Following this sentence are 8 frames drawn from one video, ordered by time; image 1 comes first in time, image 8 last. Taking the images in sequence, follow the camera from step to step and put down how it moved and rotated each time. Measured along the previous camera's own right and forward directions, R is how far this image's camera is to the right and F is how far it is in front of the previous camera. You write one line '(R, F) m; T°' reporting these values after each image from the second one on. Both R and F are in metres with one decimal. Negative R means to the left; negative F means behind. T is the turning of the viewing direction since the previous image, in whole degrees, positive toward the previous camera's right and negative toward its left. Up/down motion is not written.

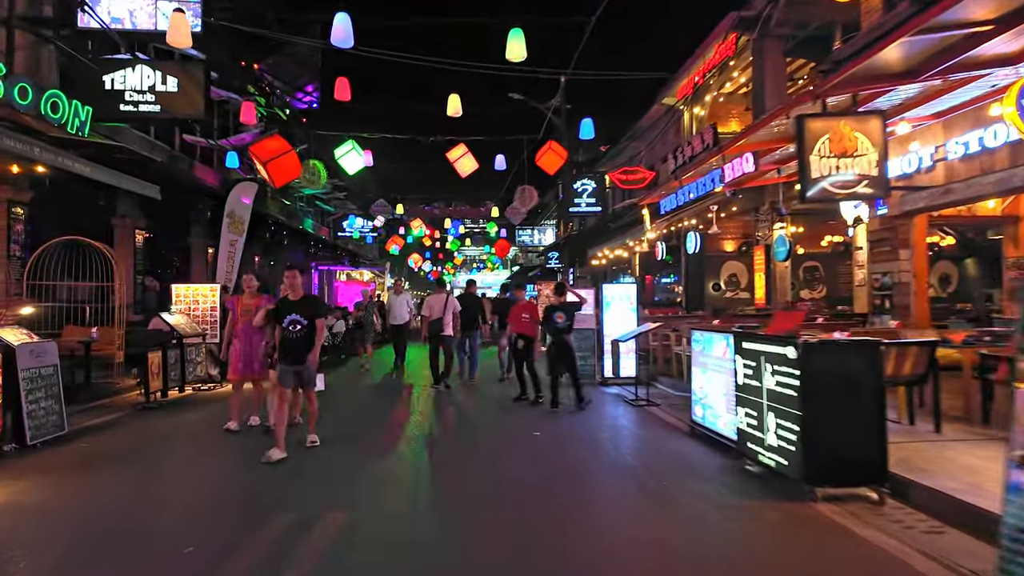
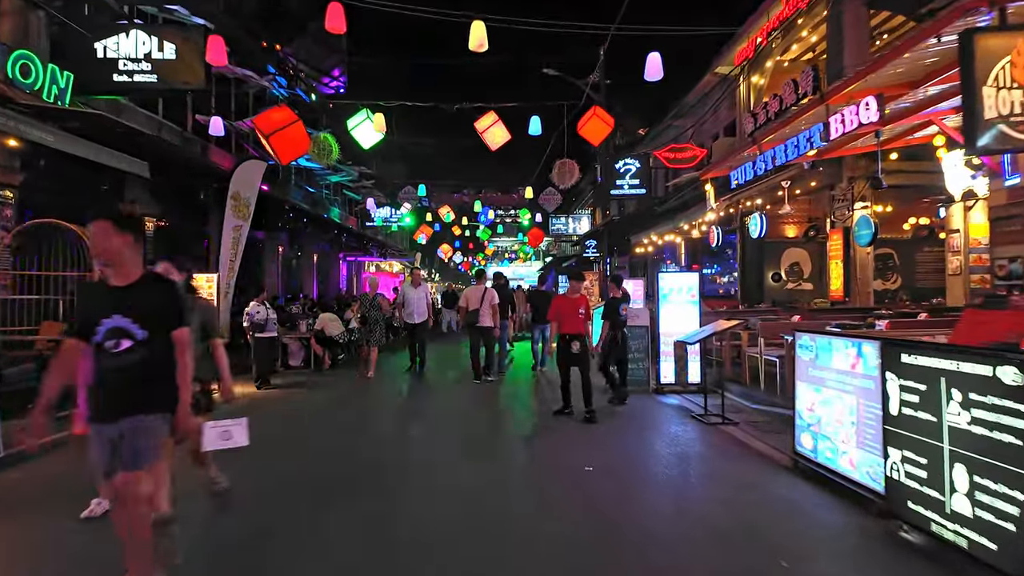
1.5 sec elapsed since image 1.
(-0.1, +1.7) m; -3°
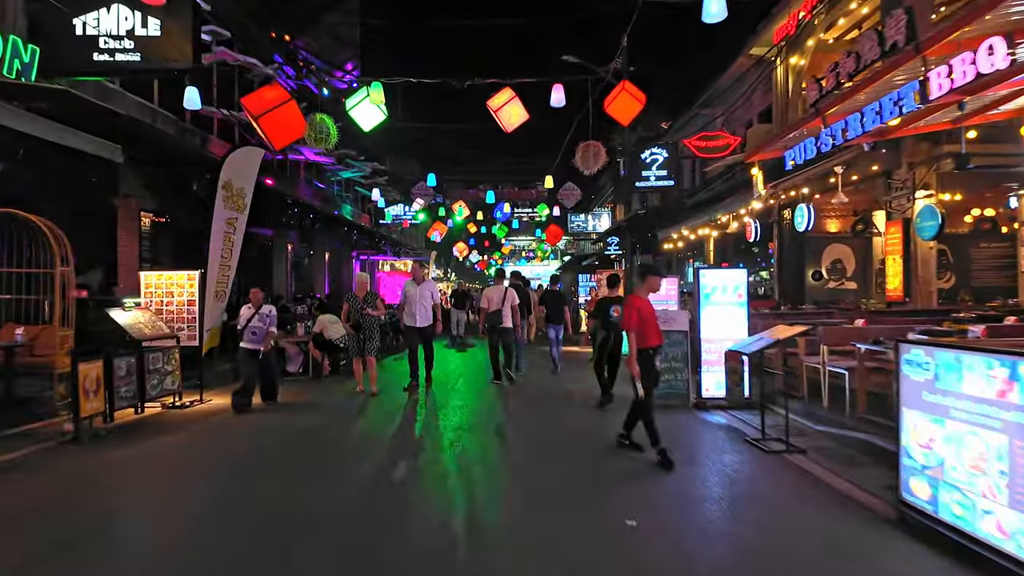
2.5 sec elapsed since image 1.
(0.0, +1.2) m; -2°
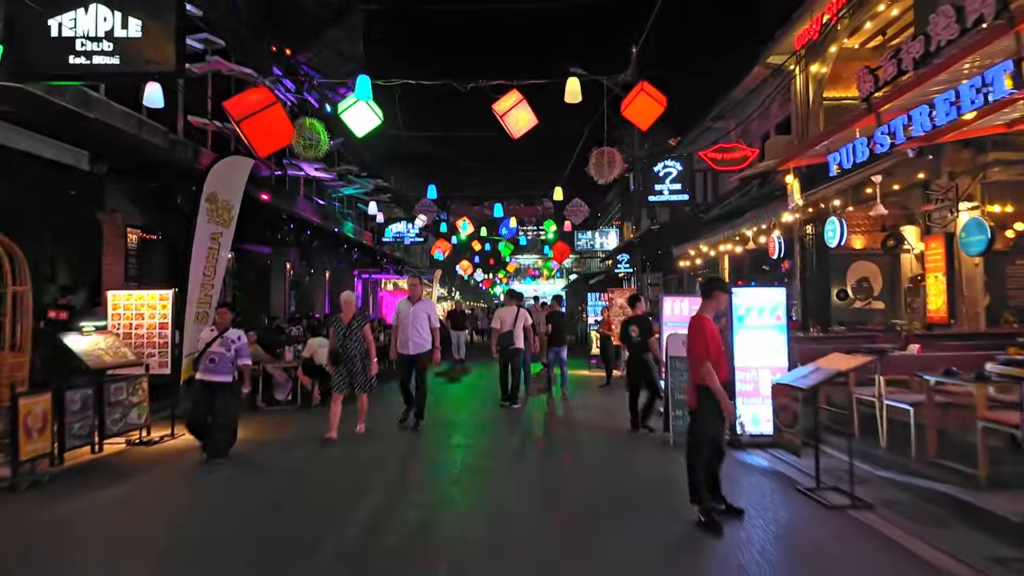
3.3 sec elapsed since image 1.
(-0.1, +0.9) m; 0°
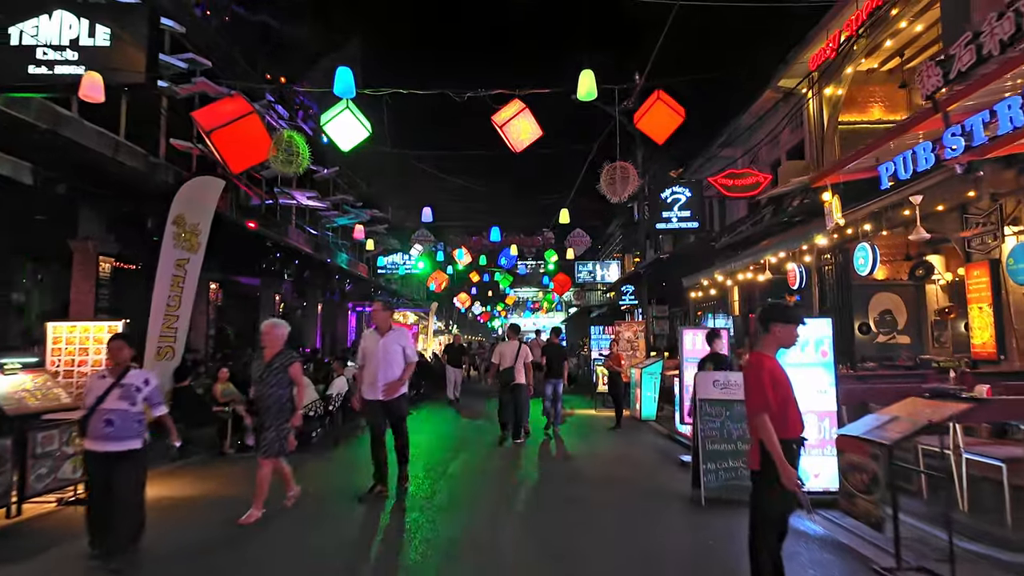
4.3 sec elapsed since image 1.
(0.0, +1.0) m; 0°
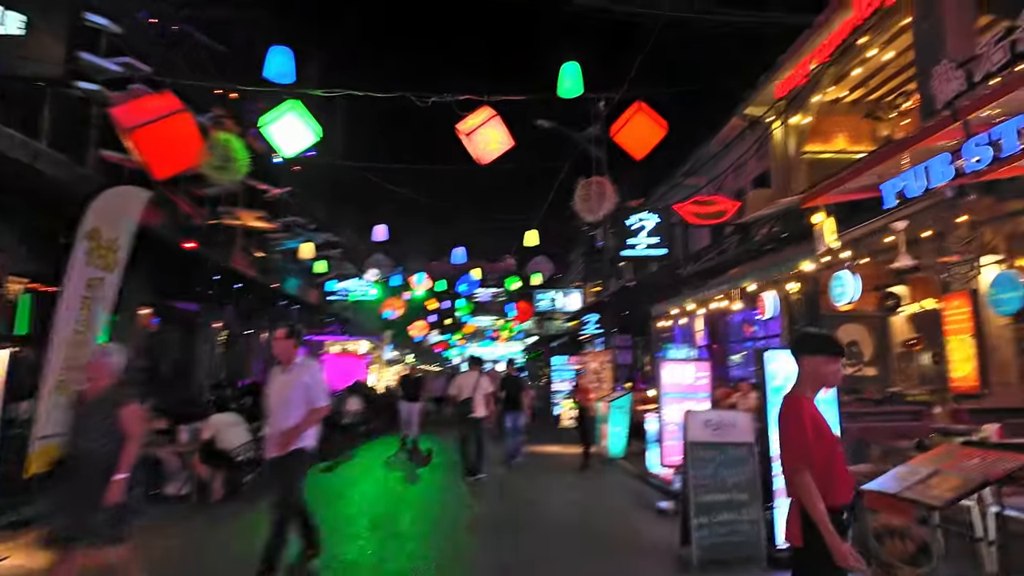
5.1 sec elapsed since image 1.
(-0.1, +0.8) m; +4°
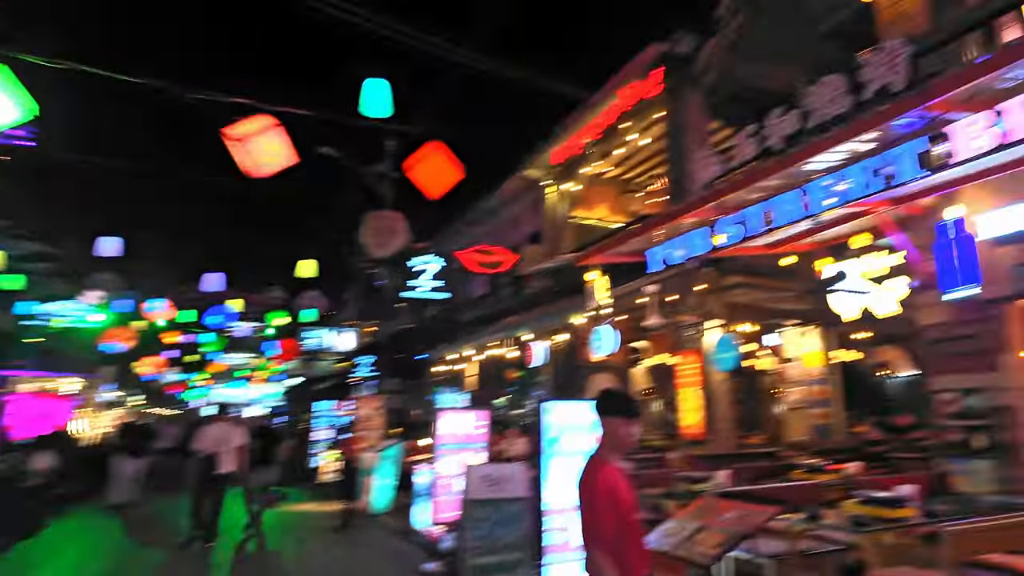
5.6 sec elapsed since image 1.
(0.0, +0.5) m; +21°
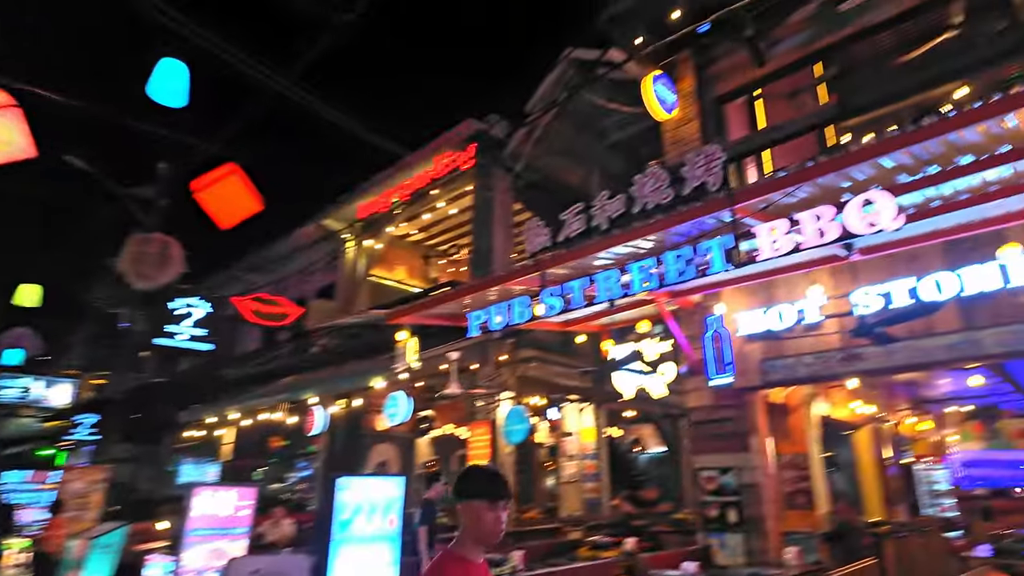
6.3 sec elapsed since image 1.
(-0.2, +0.5) m; +20°
